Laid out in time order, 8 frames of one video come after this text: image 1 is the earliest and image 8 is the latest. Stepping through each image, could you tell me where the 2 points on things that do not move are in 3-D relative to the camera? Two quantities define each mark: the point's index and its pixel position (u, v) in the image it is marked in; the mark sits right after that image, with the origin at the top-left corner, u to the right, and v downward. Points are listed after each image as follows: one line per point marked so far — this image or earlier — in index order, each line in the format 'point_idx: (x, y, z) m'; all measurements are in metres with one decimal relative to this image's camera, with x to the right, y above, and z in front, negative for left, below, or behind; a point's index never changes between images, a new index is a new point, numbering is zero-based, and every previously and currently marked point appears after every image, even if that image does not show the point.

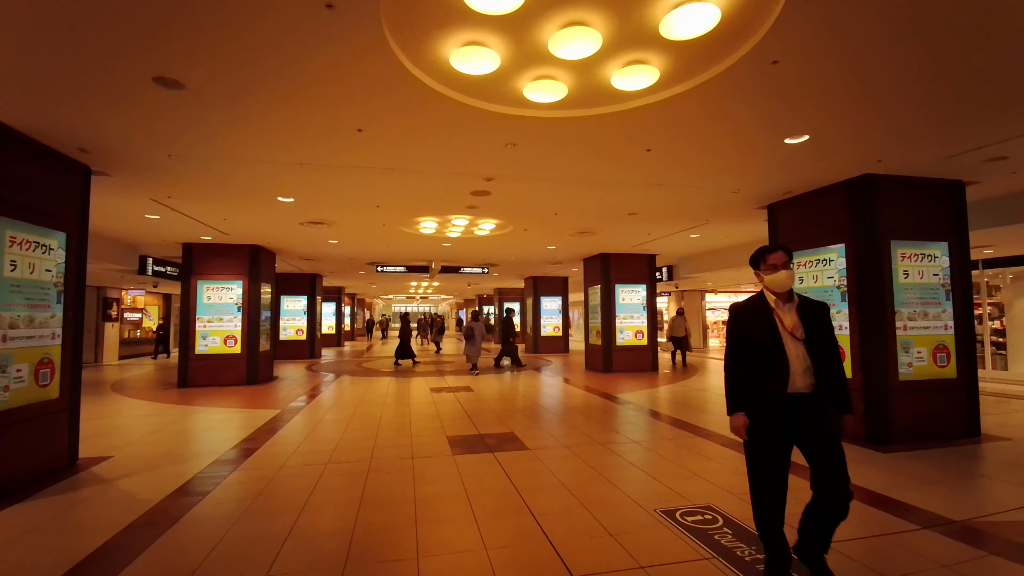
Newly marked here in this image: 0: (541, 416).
0: (+0.6, -2.4, +9.2) m
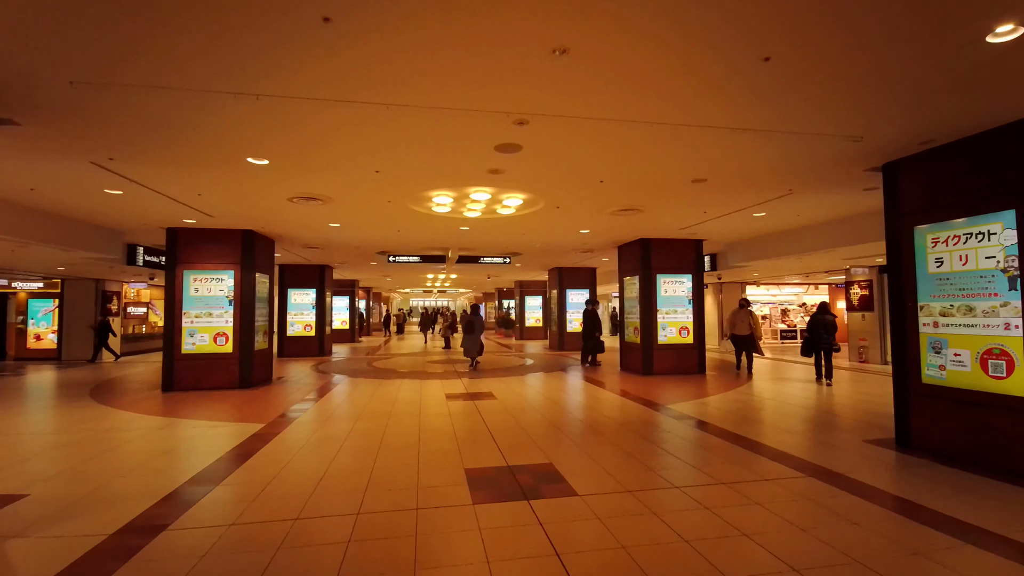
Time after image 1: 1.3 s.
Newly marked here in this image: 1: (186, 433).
0: (+1.1, -2.2, +7.6) m
1: (-5.1, -2.2, +7.5) m
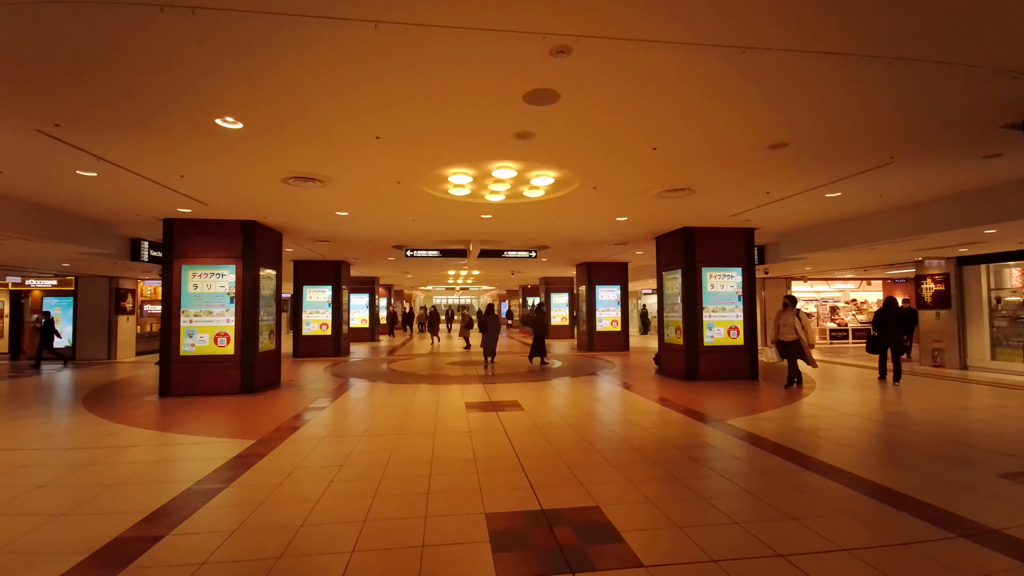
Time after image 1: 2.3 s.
0: (+1.5, -2.2, +6.4) m
1: (-4.7, -2.2, +6.6) m
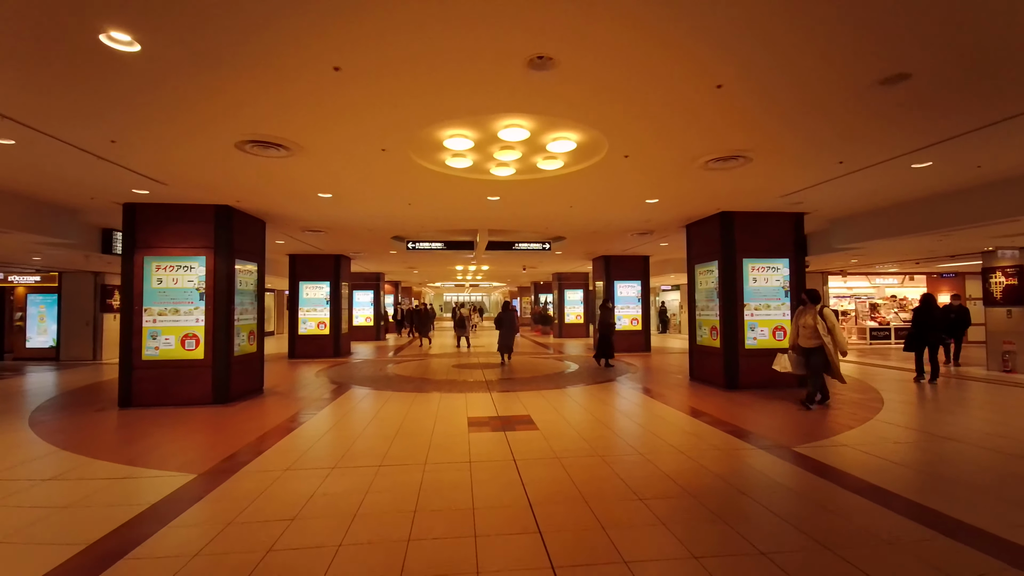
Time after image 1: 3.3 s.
0: (+1.7, -2.1, +5.0) m
1: (-4.6, -2.1, +5.4) m
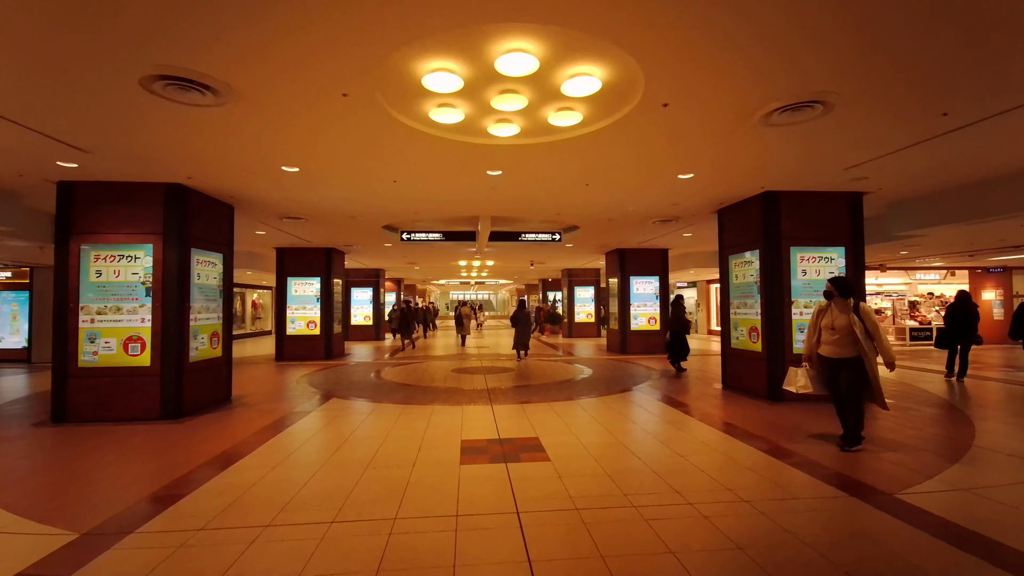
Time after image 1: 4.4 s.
0: (+1.7, -2.0, +3.7) m
1: (-4.5, -2.0, +4.1) m
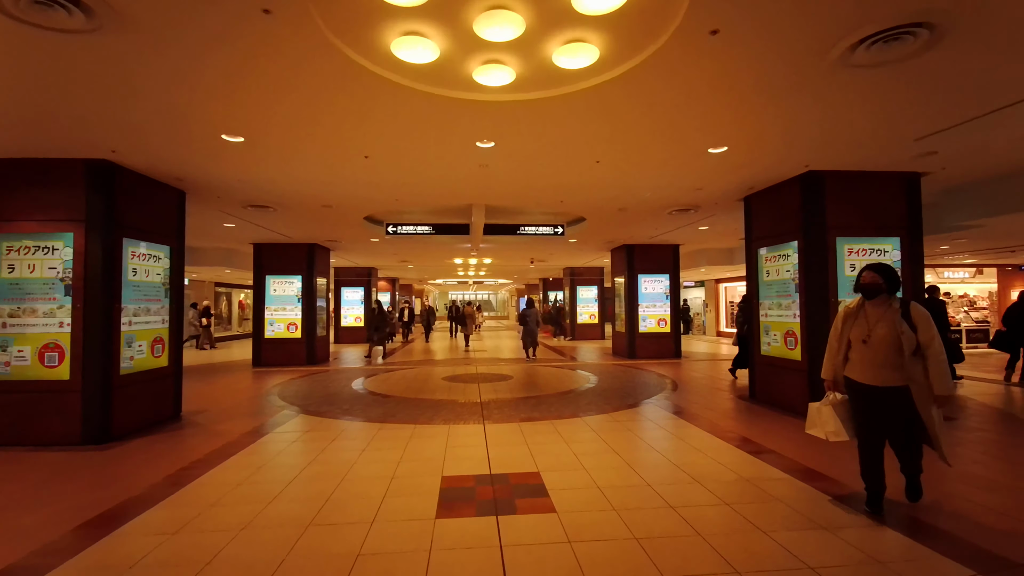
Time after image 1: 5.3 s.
0: (+1.6, -2.0, +2.5) m
1: (-4.6, -2.0, +2.9) m
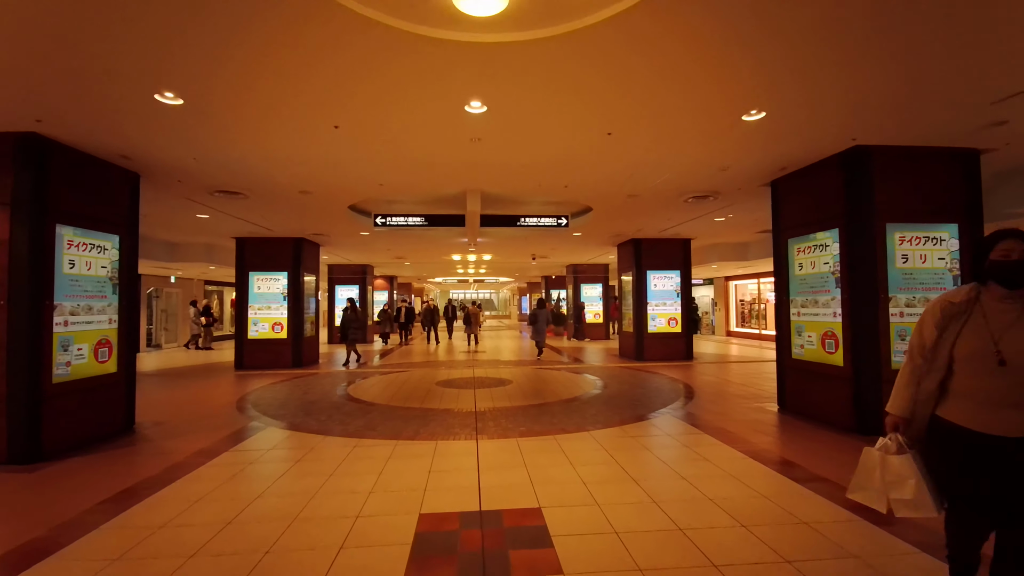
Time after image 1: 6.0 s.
0: (+1.6, -1.9, +1.6) m
1: (-4.6, -1.9, +2.1) m
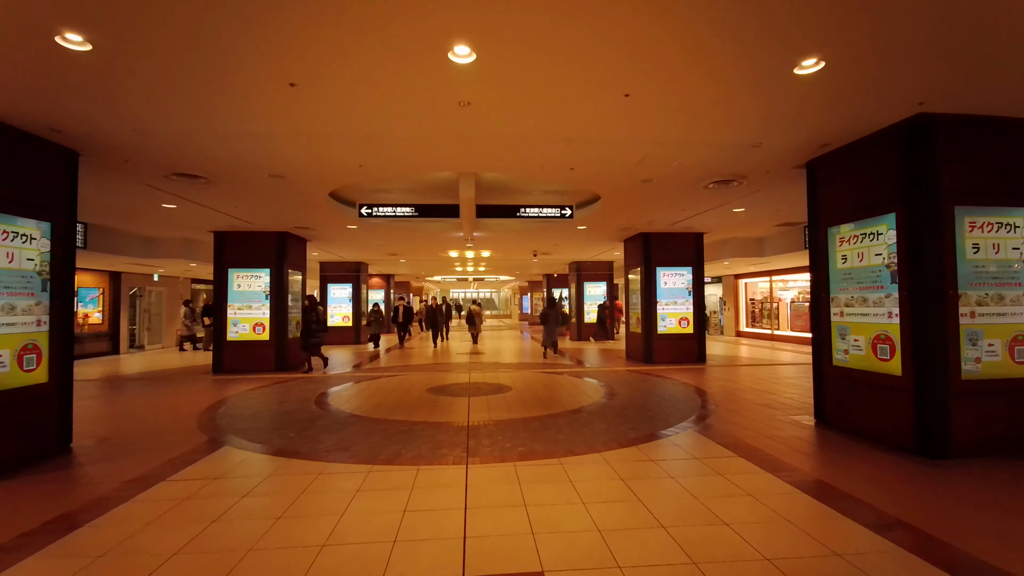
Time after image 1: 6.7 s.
0: (+1.5, -1.9, +0.7) m
1: (-4.7, -1.9, +1.2) m
